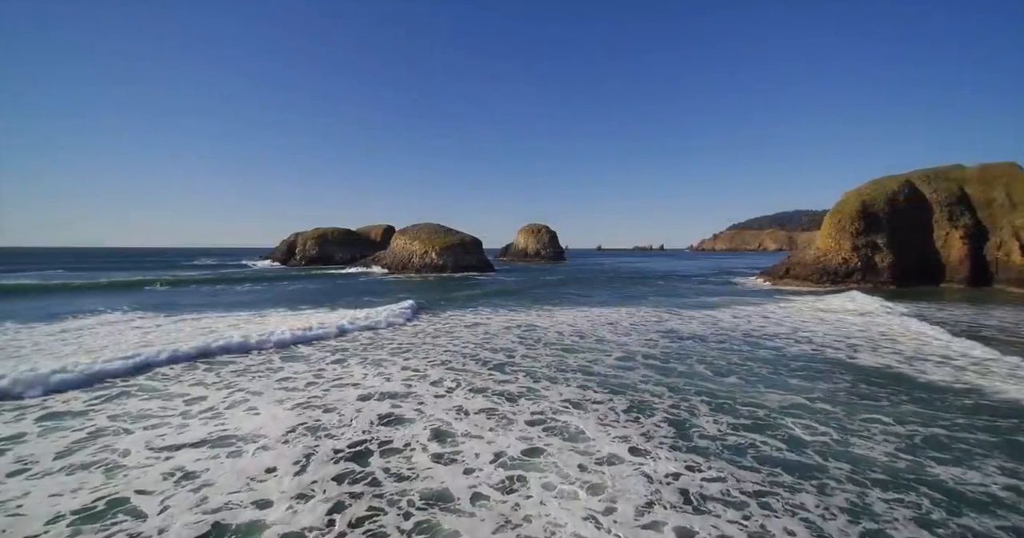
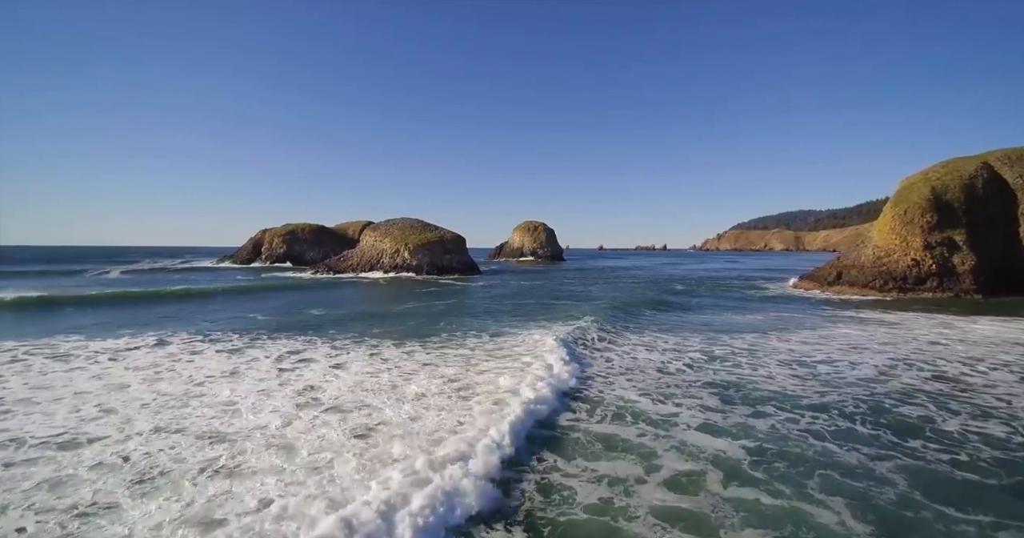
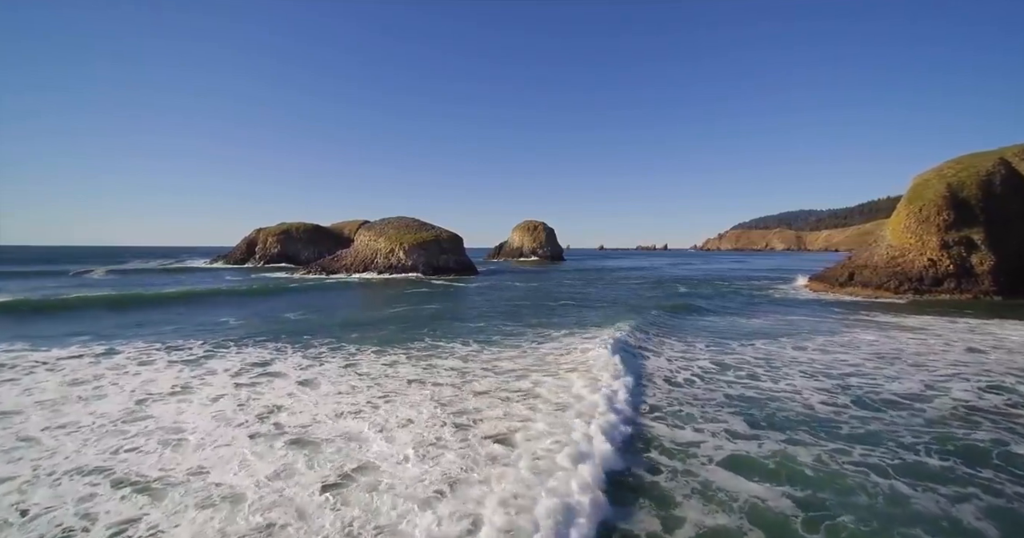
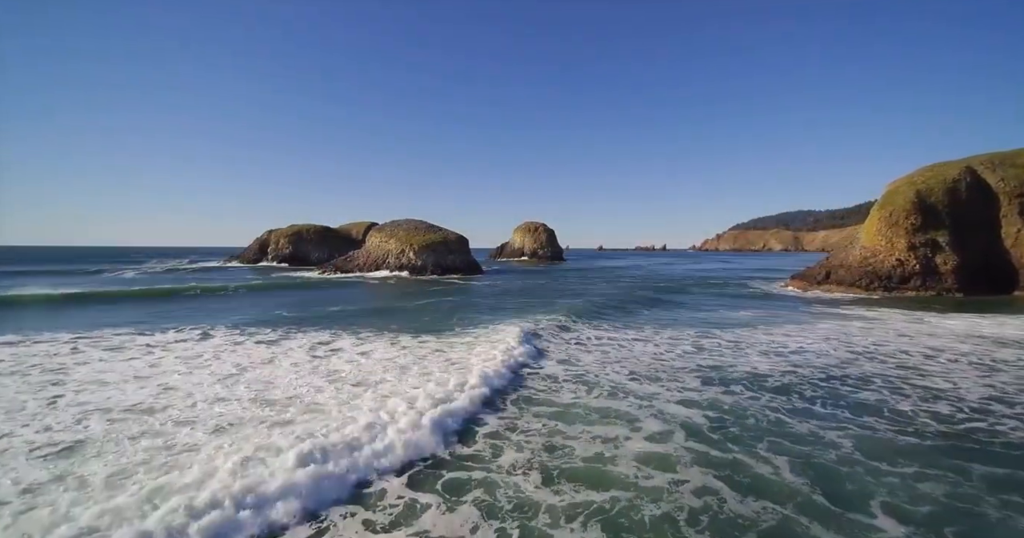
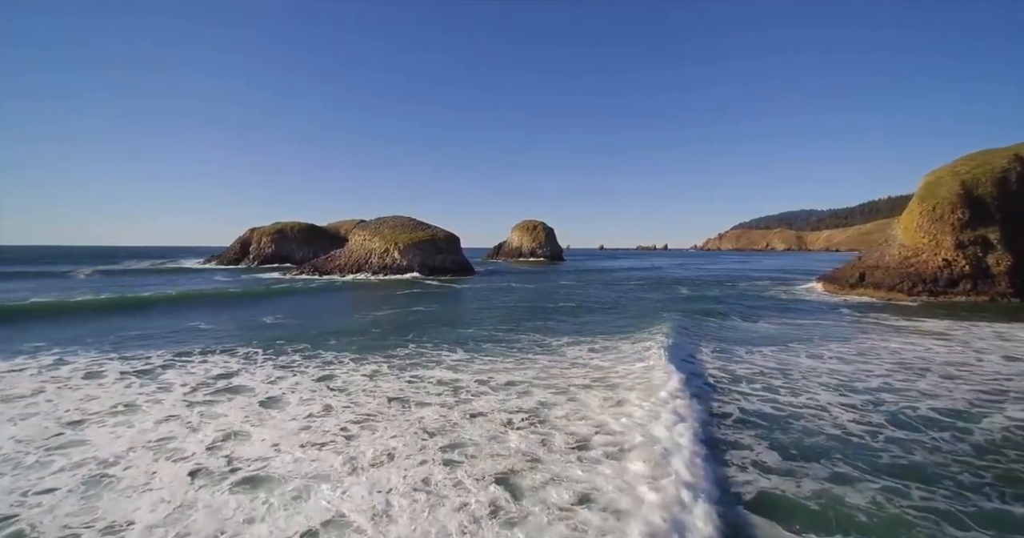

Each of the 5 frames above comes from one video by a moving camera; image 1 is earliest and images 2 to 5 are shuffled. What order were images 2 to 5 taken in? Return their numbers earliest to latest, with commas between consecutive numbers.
4, 2, 3, 5
